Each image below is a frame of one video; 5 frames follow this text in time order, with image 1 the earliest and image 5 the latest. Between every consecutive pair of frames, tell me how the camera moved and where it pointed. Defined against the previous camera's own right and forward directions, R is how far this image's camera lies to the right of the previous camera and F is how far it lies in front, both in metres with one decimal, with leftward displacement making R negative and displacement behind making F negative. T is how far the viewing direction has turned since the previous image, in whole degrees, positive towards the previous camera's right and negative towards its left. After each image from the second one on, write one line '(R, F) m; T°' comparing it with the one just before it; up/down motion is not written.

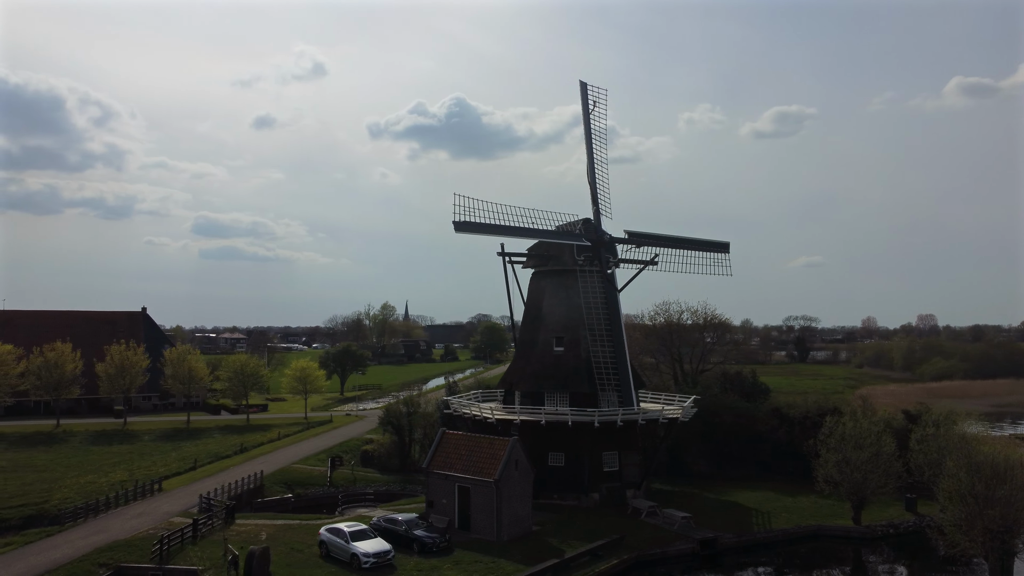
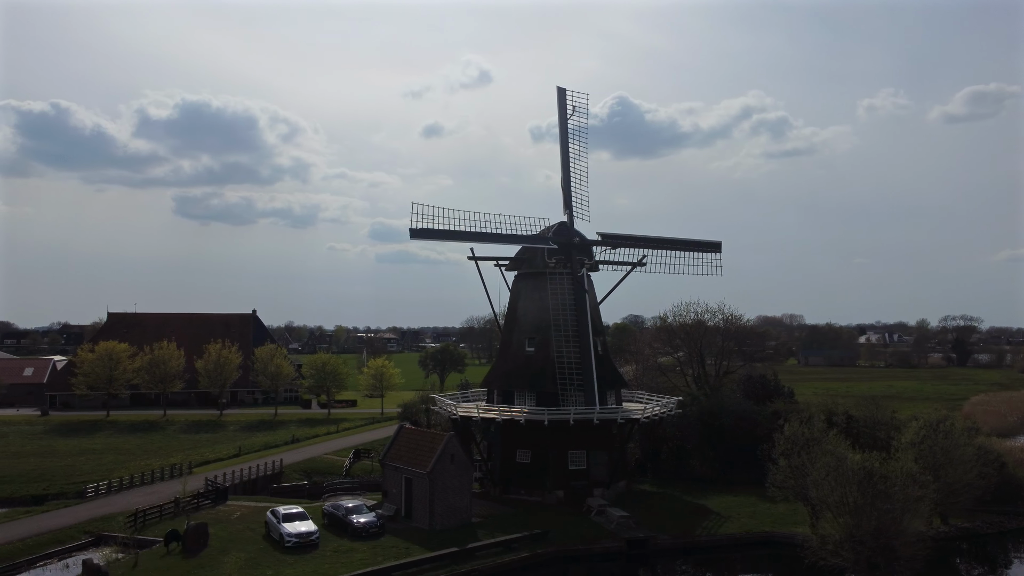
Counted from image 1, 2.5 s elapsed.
(+6.4, -0.4) m; -11°
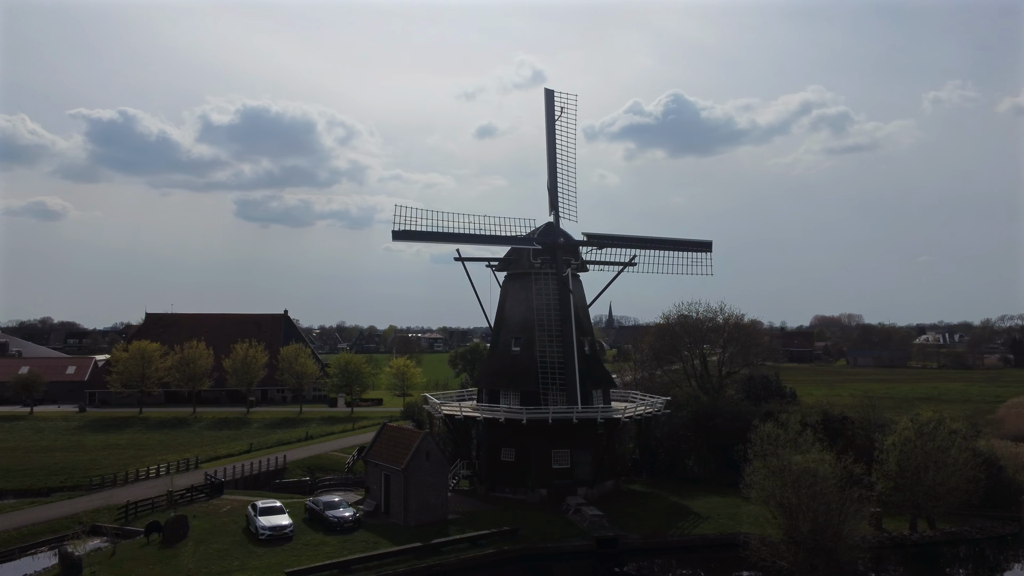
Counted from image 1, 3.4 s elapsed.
(+2.3, -0.2) m; -4°
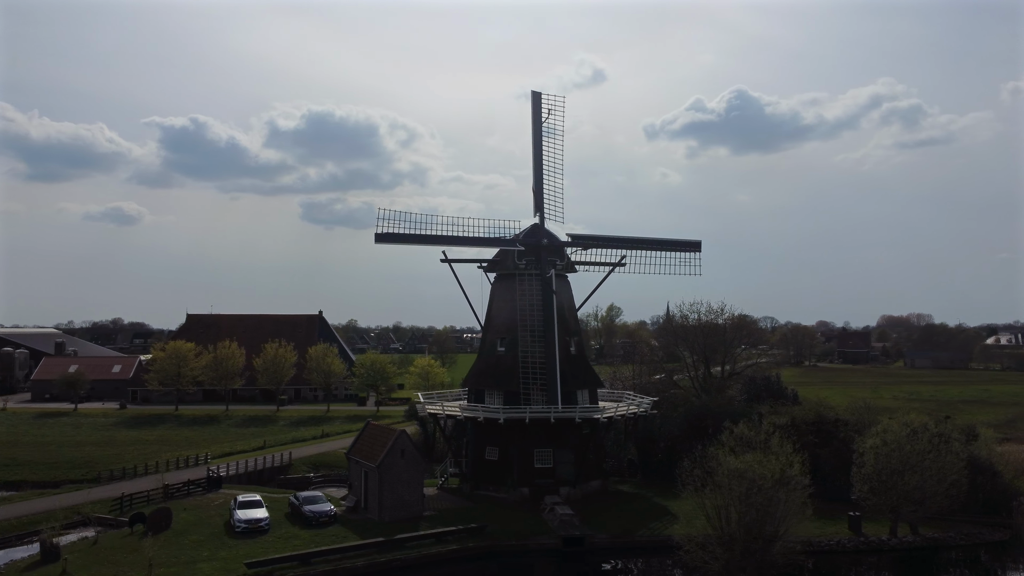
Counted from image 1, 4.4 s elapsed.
(+2.6, -0.2) m; -4°
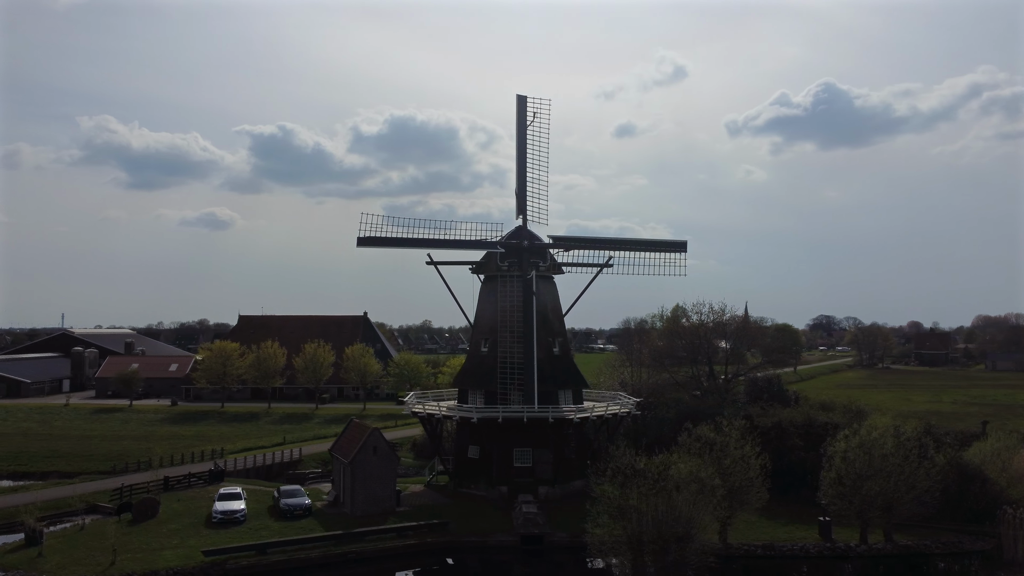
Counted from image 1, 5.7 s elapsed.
(+3.4, -0.3) m; -5°
